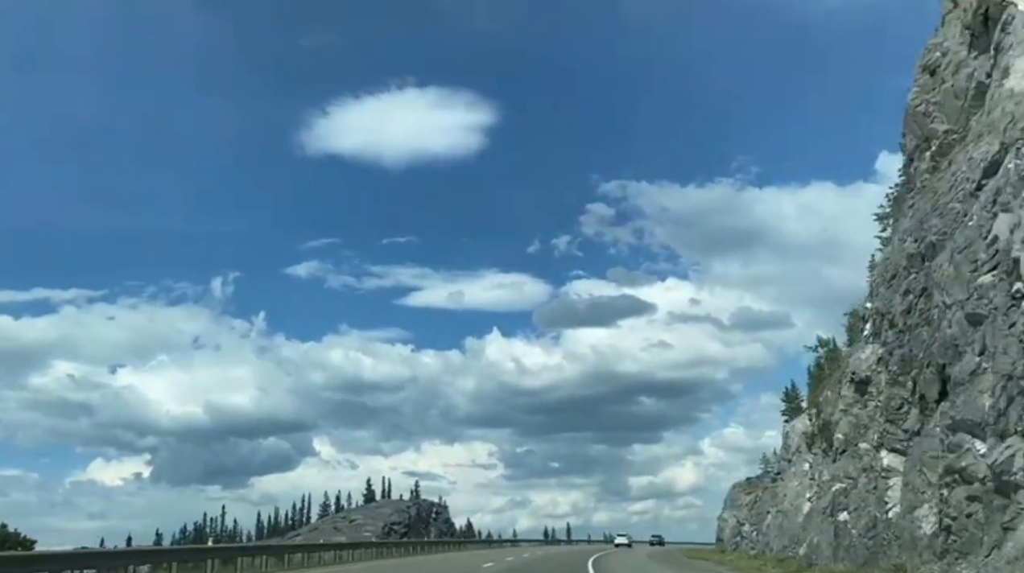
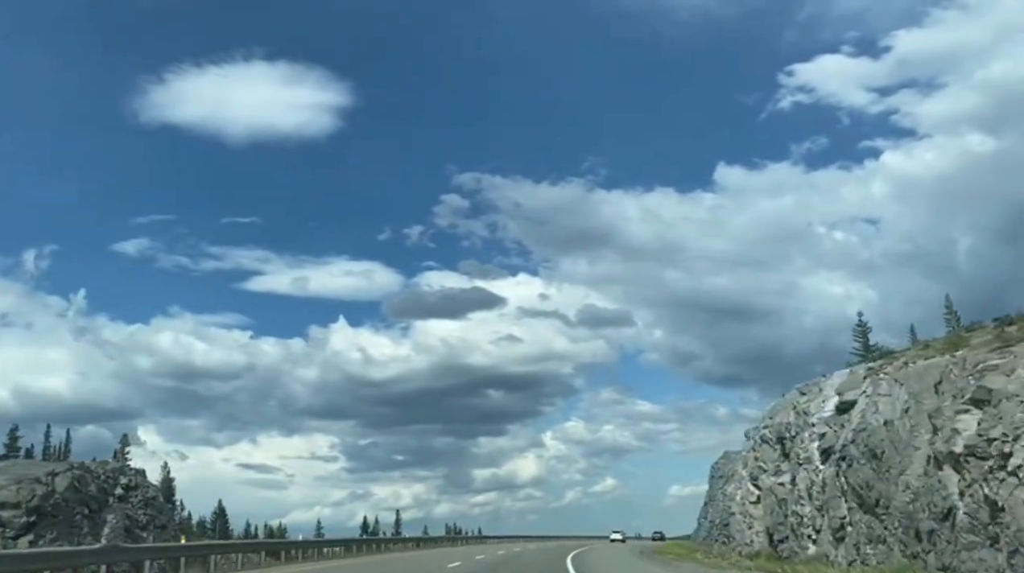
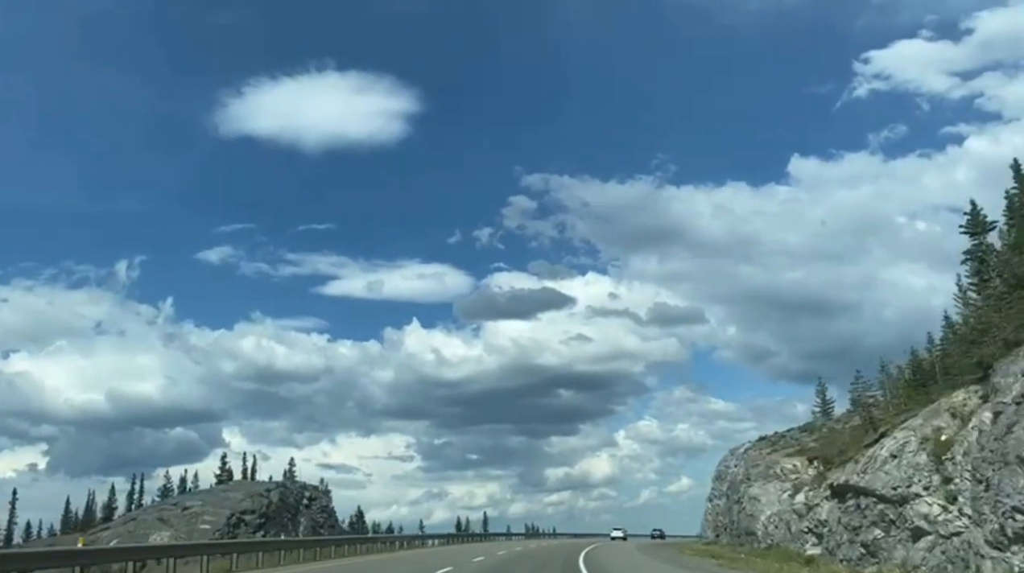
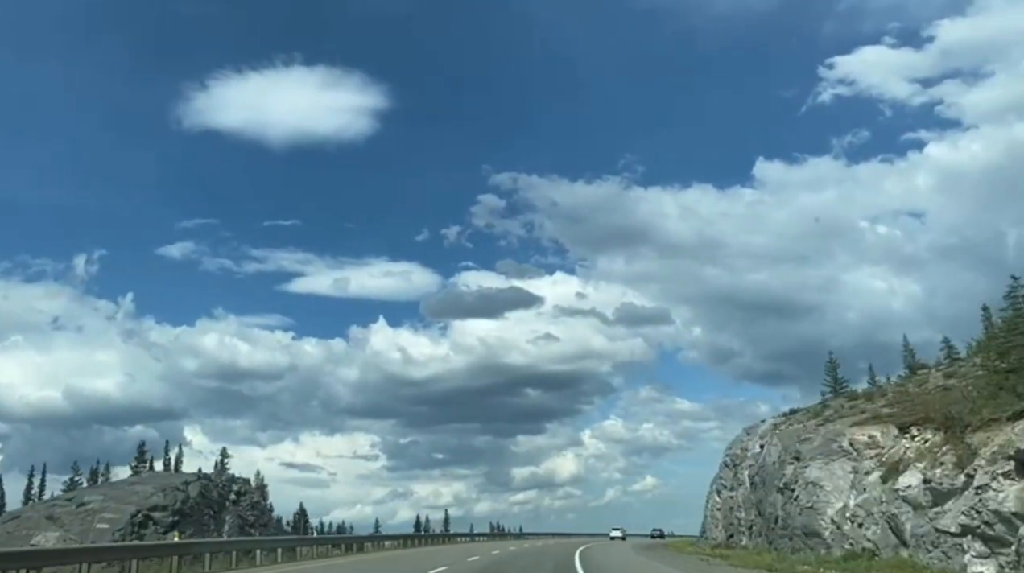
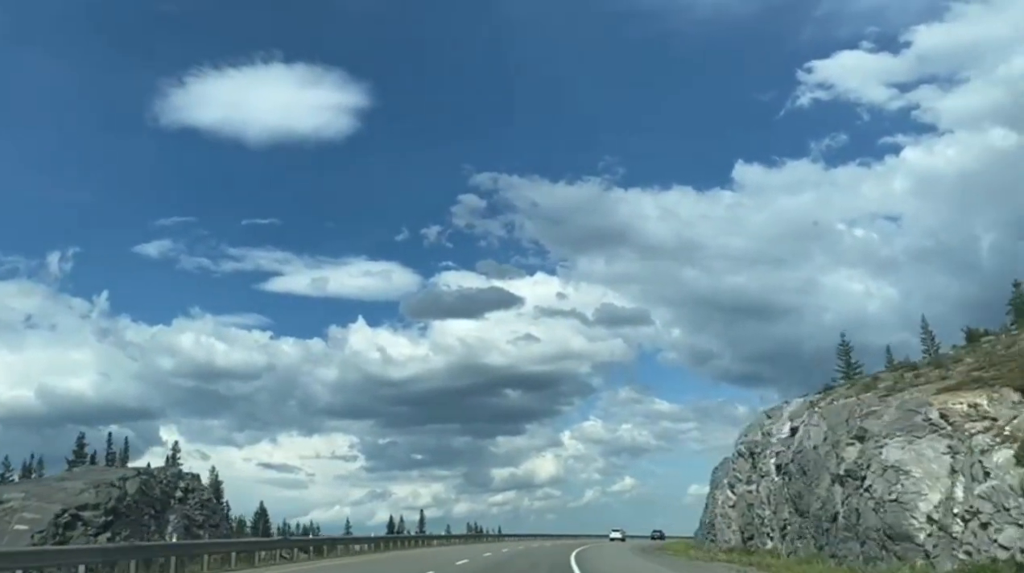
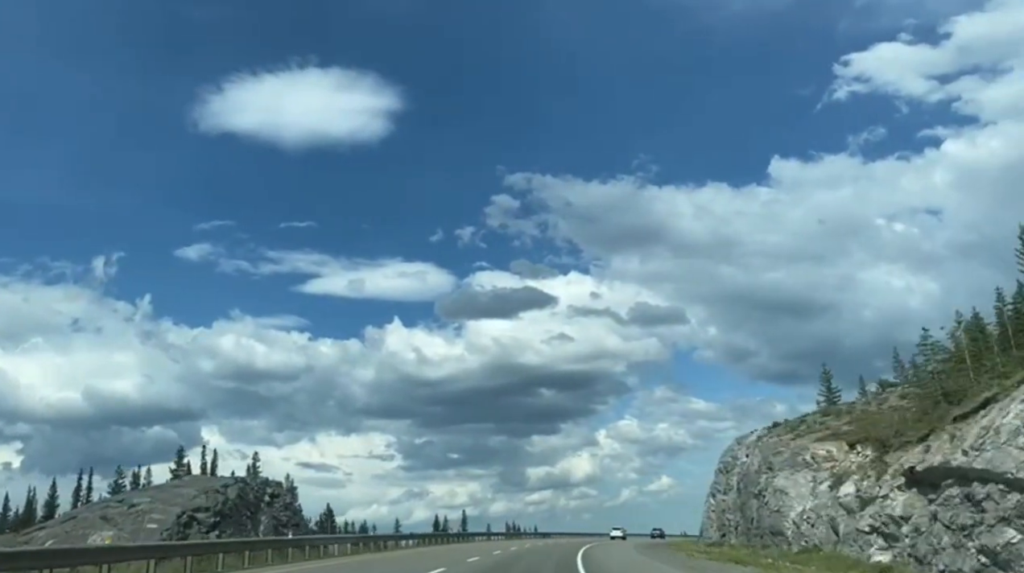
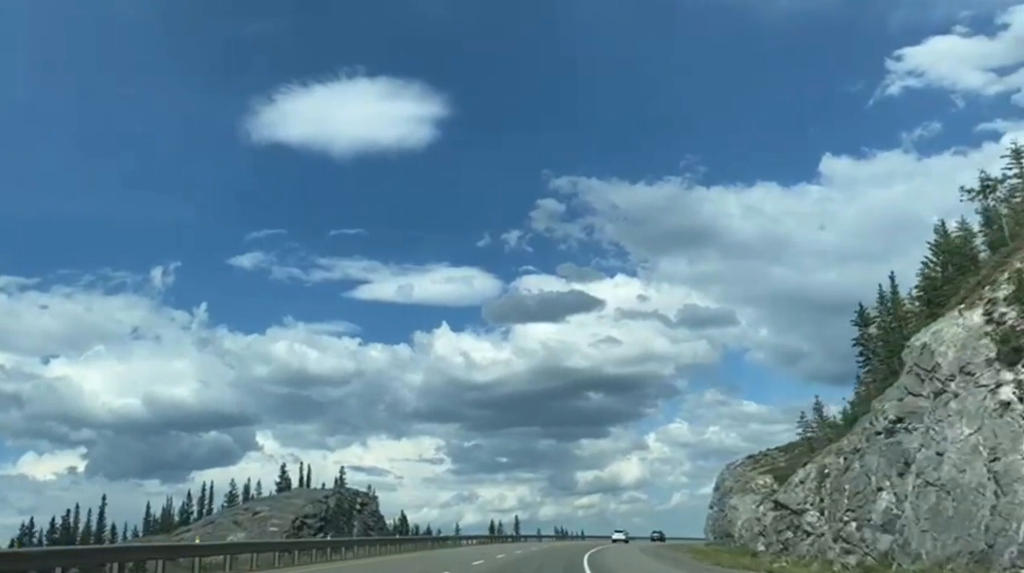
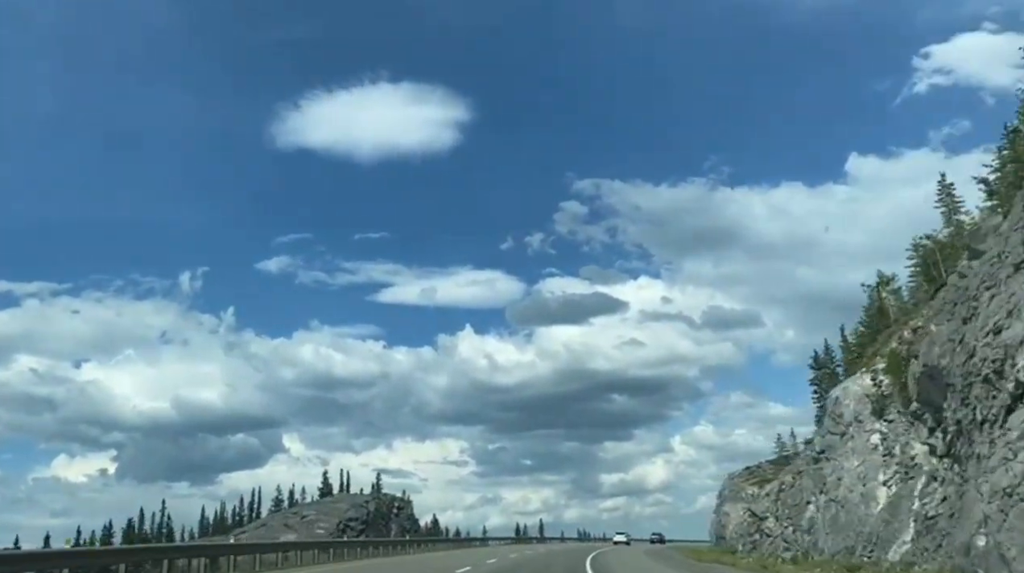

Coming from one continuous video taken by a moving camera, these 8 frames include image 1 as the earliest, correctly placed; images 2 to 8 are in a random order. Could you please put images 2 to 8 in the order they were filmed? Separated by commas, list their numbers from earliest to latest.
8, 7, 3, 6, 4, 5, 2
